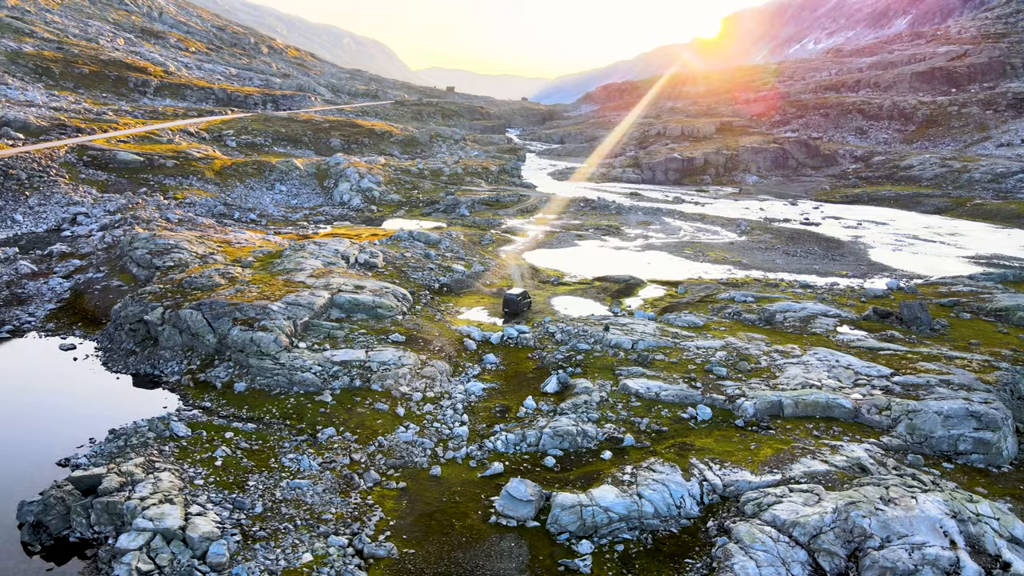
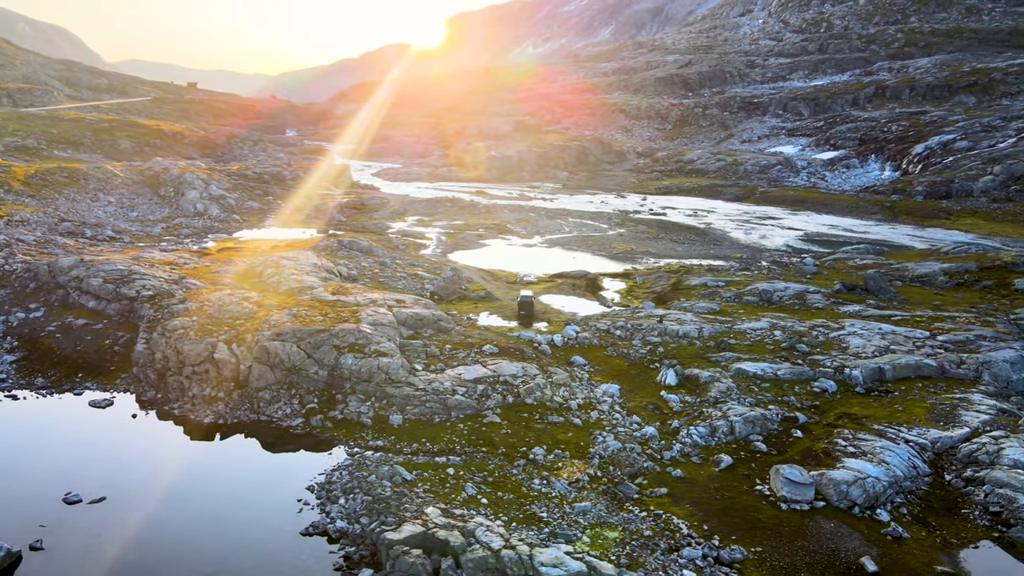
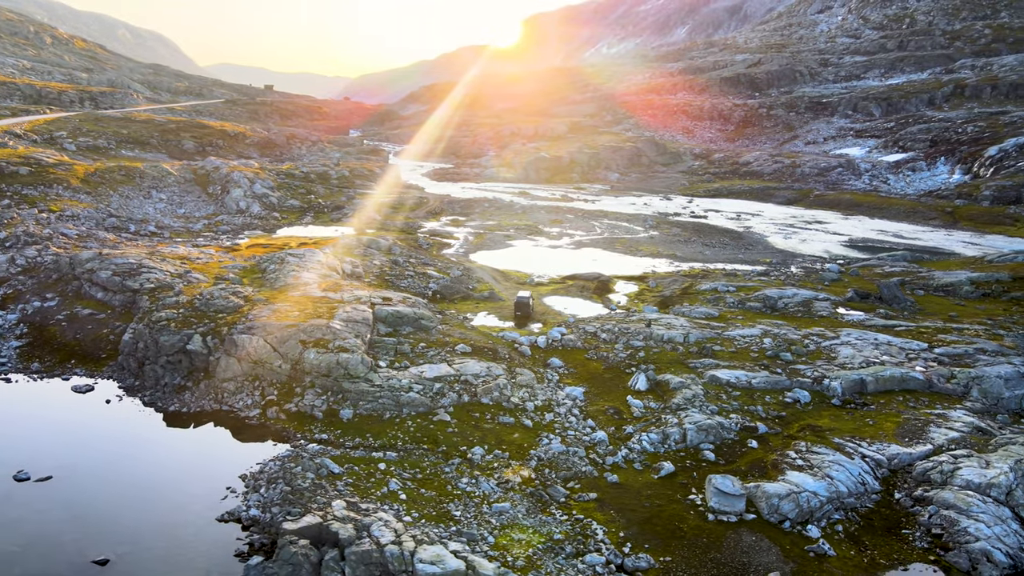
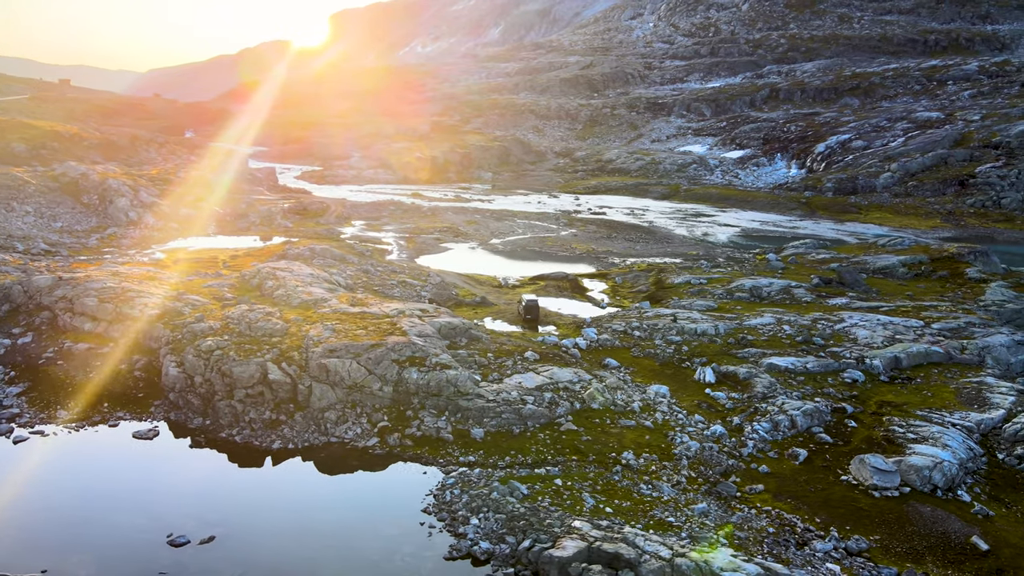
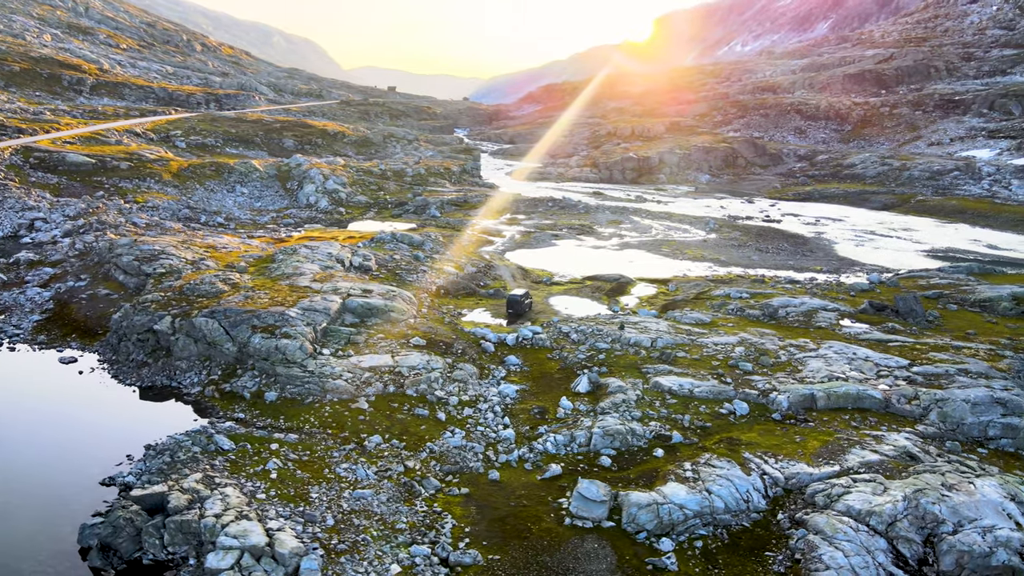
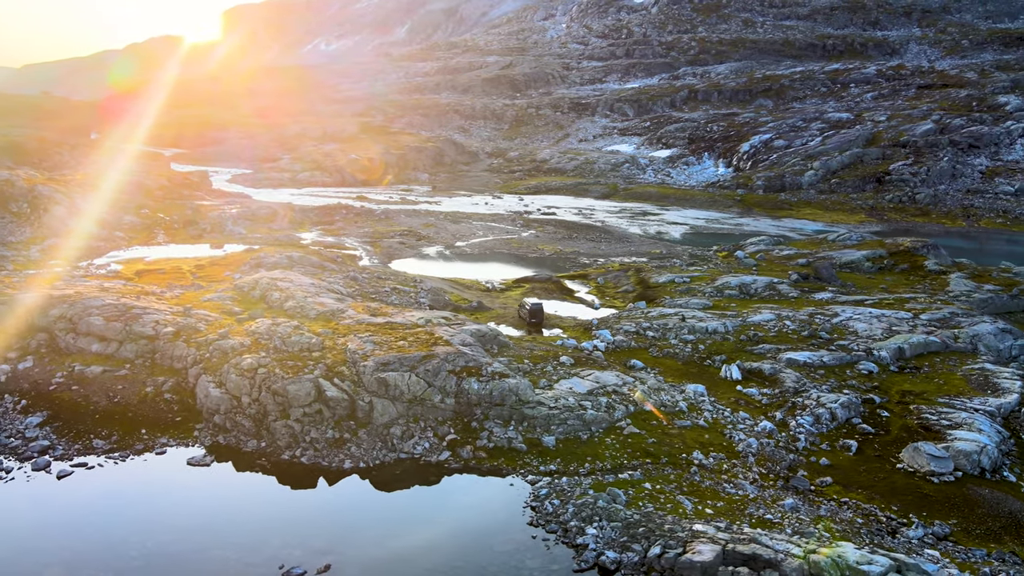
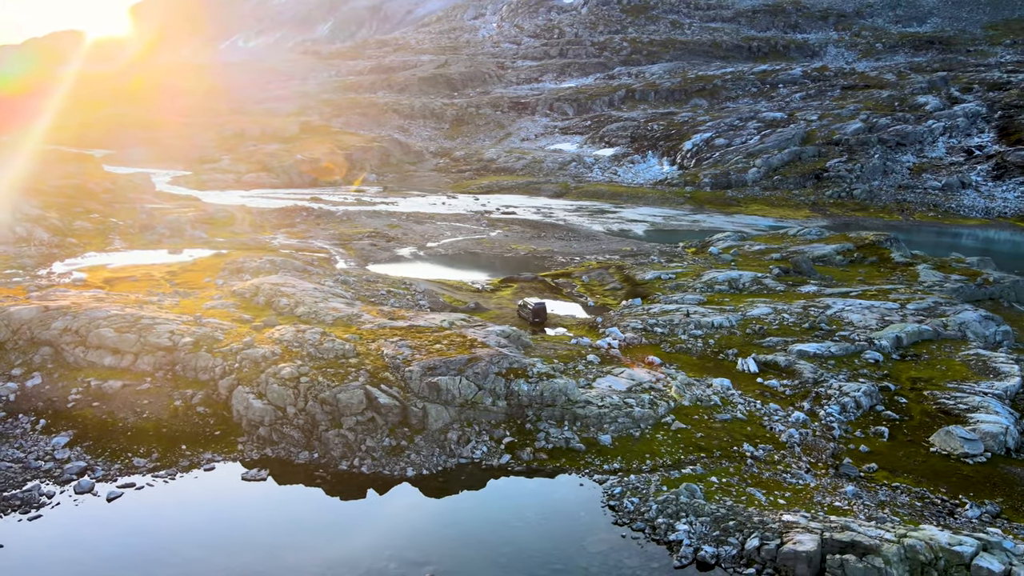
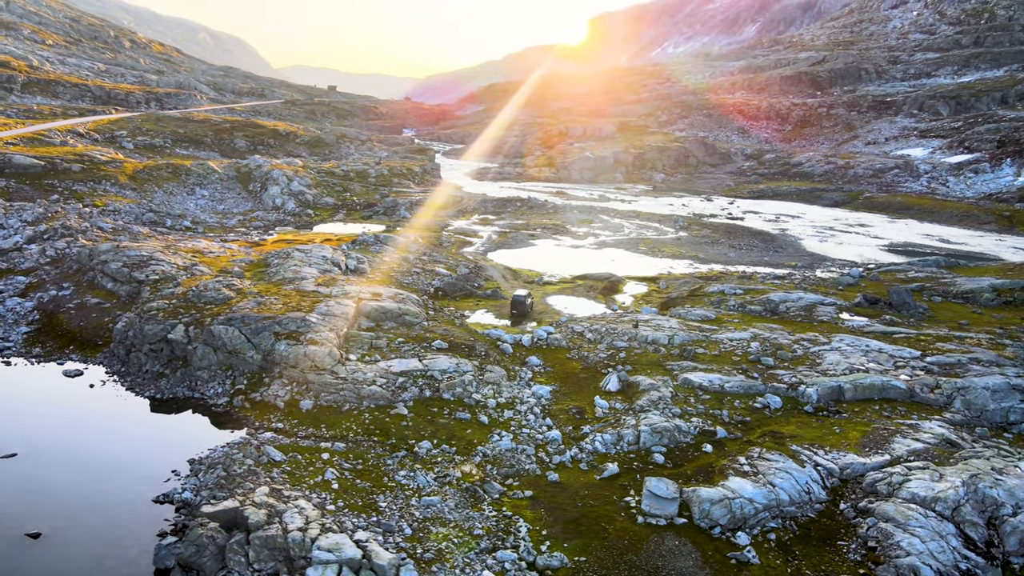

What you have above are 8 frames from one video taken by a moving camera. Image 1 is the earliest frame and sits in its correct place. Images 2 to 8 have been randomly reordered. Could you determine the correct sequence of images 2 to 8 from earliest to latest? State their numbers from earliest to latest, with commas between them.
5, 8, 3, 2, 4, 6, 7
